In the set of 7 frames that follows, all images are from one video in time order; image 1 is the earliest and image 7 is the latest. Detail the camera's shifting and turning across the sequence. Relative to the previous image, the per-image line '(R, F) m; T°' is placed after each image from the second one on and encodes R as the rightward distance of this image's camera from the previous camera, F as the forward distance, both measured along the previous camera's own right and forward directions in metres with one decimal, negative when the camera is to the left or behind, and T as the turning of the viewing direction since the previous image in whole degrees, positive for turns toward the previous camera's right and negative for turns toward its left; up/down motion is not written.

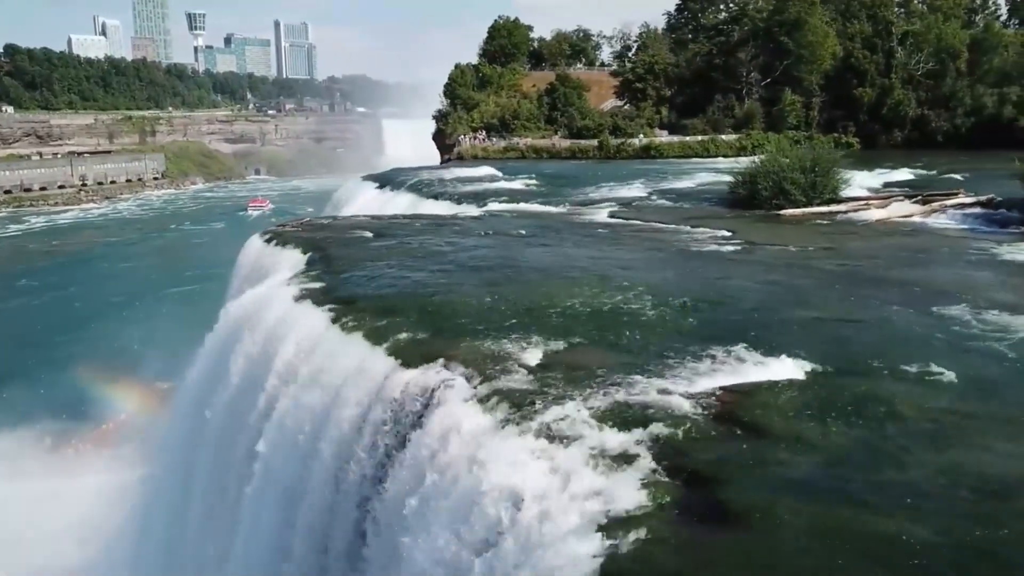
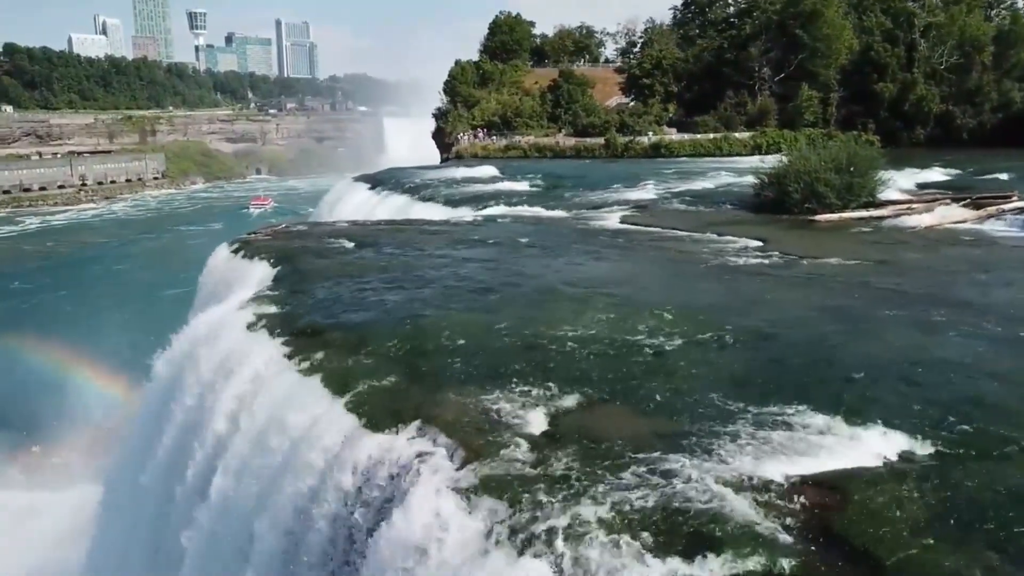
(0.0, +1.6) m; 0°
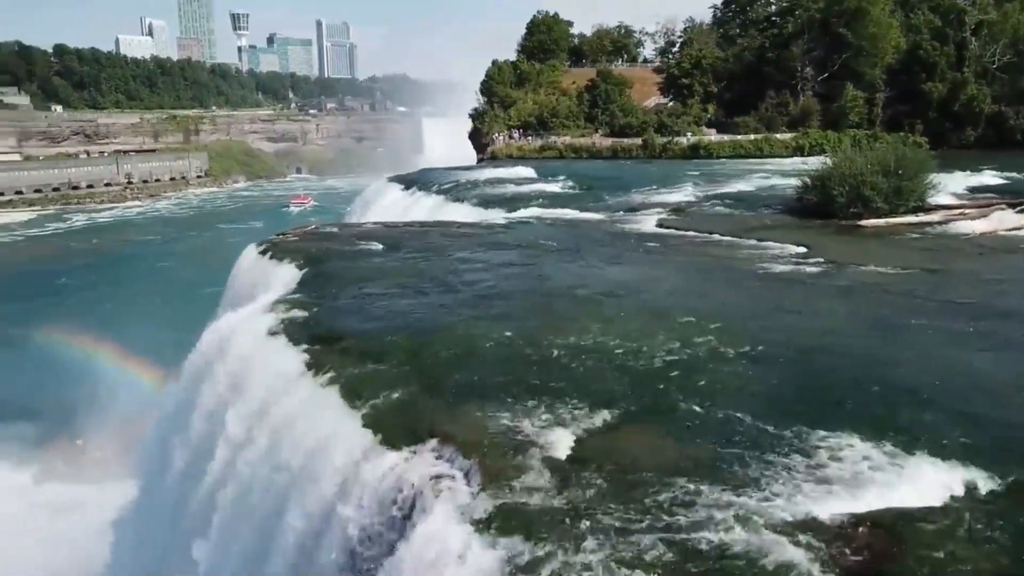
(+0.1, +0.3) m; -3°
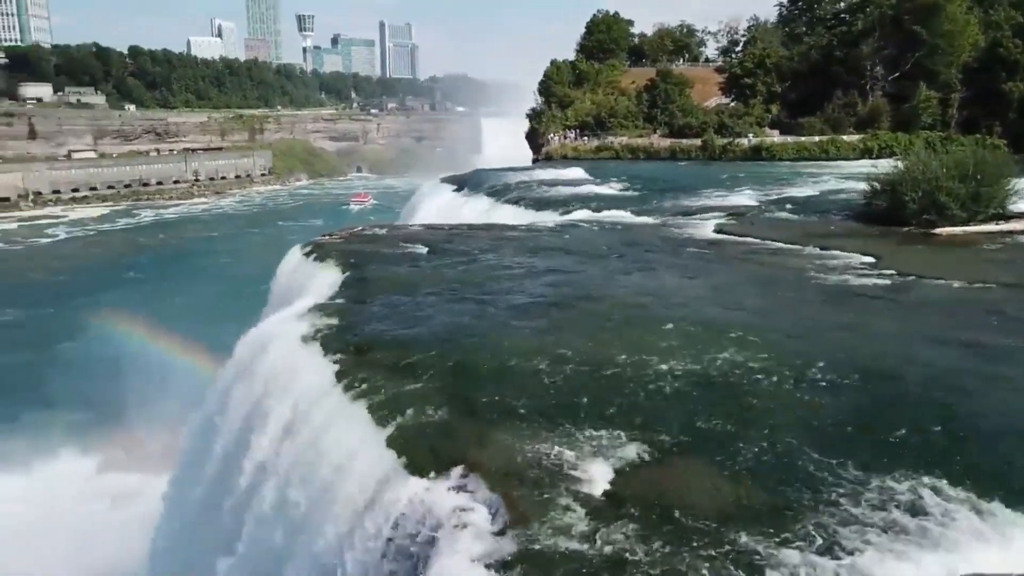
(+0.1, +0.4) m; -4°
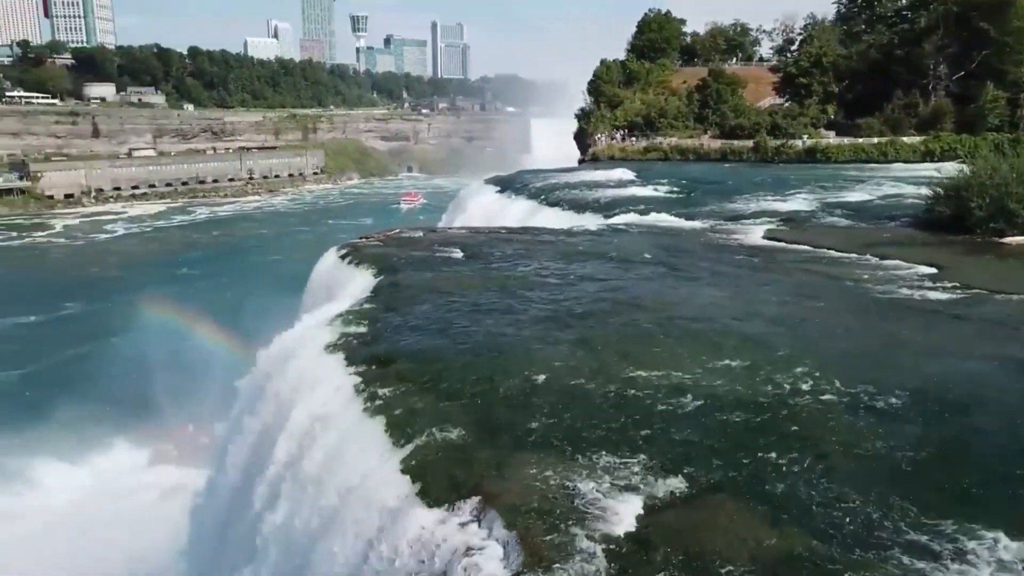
(+0.1, +0.4) m; -3°
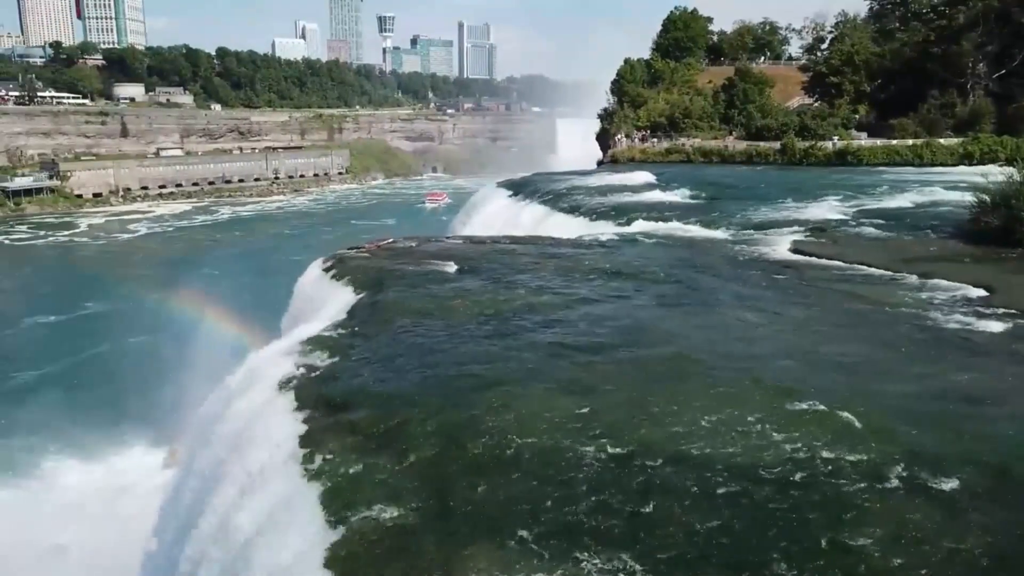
(+0.3, +1.0) m; -2°
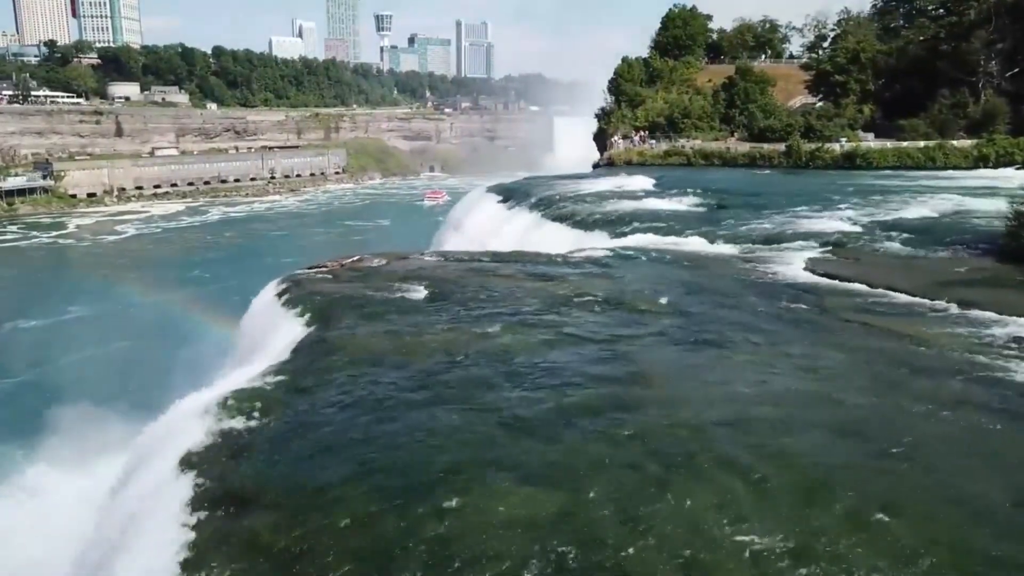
(+0.2, +1.3) m; 0°
